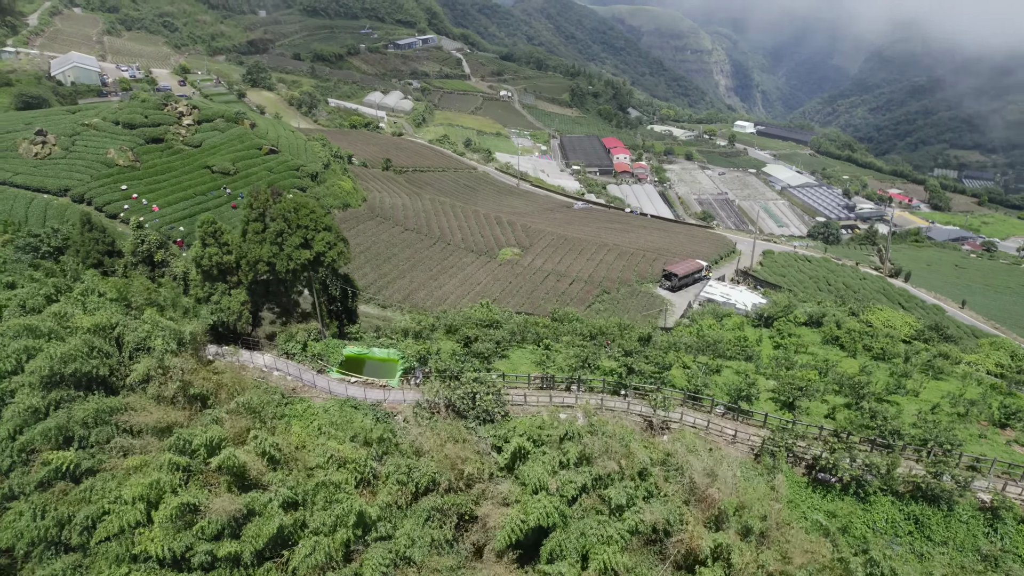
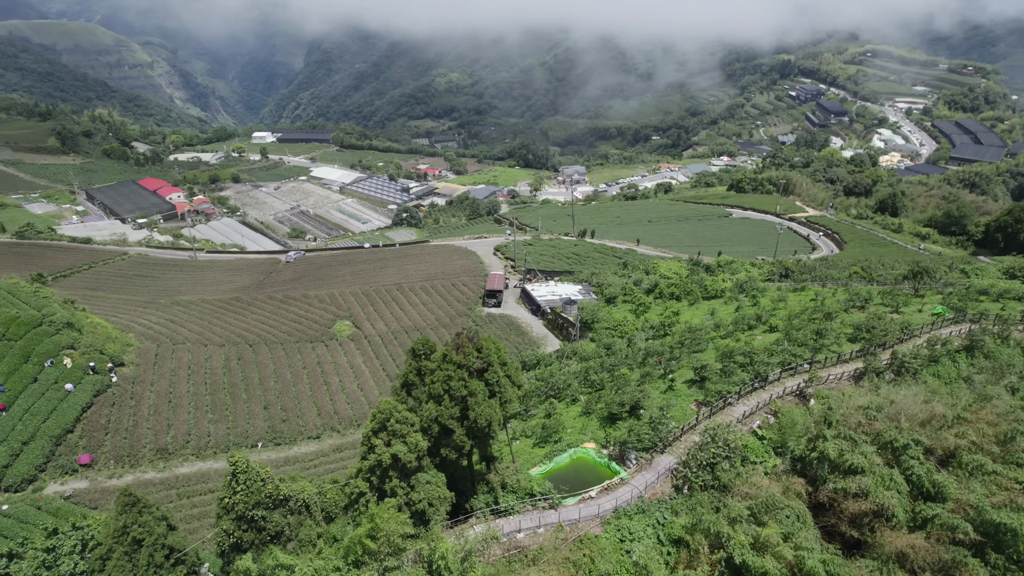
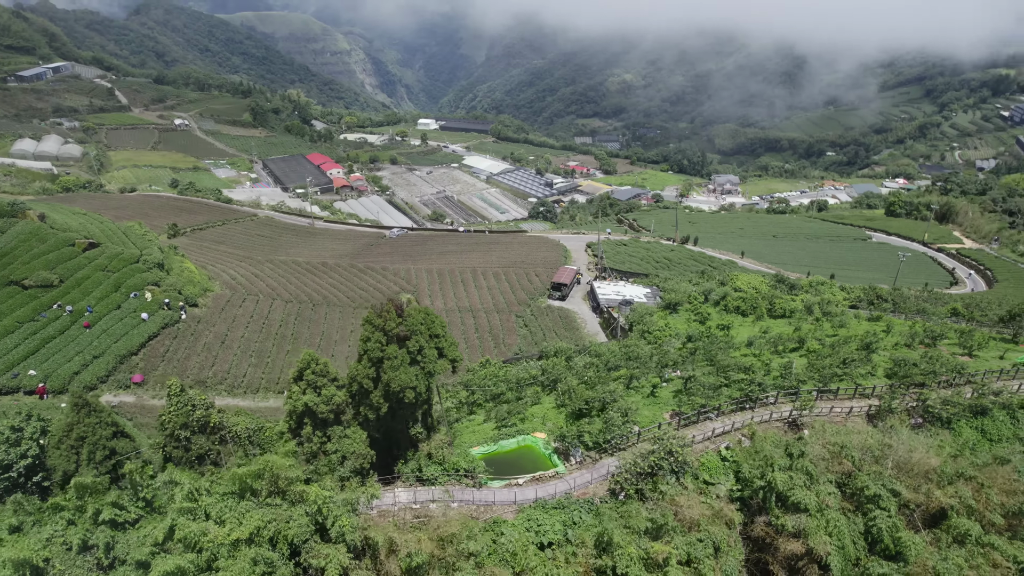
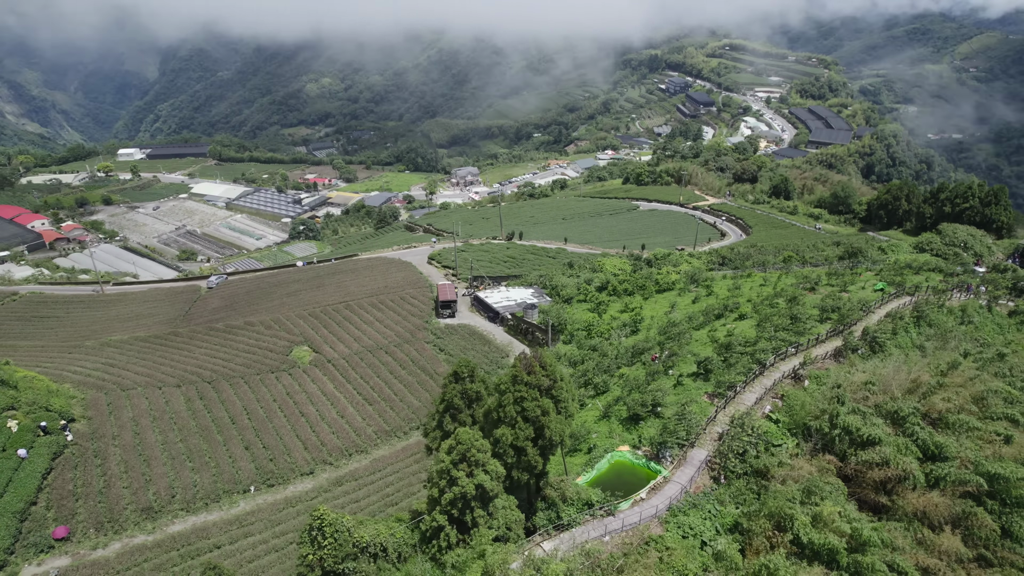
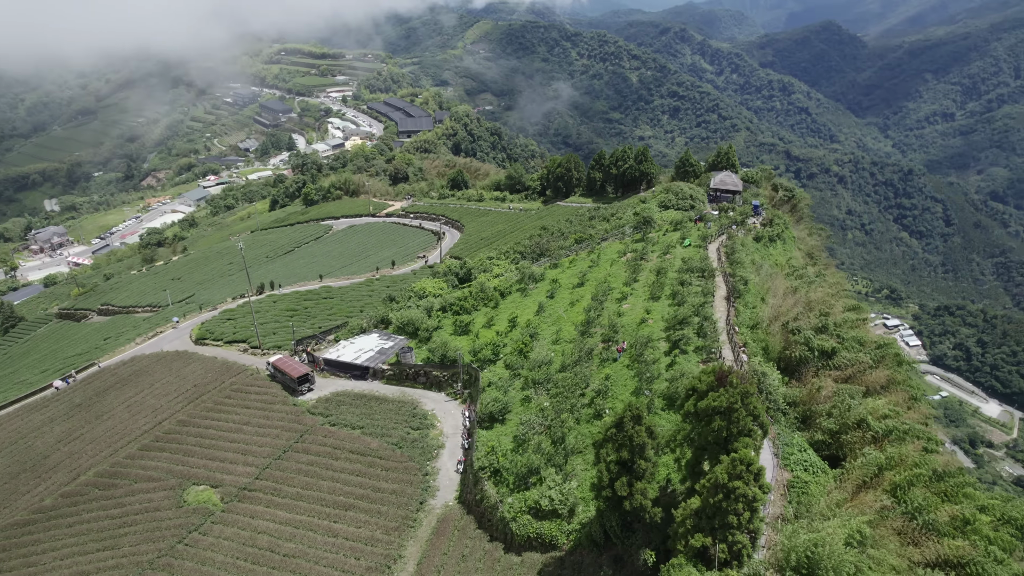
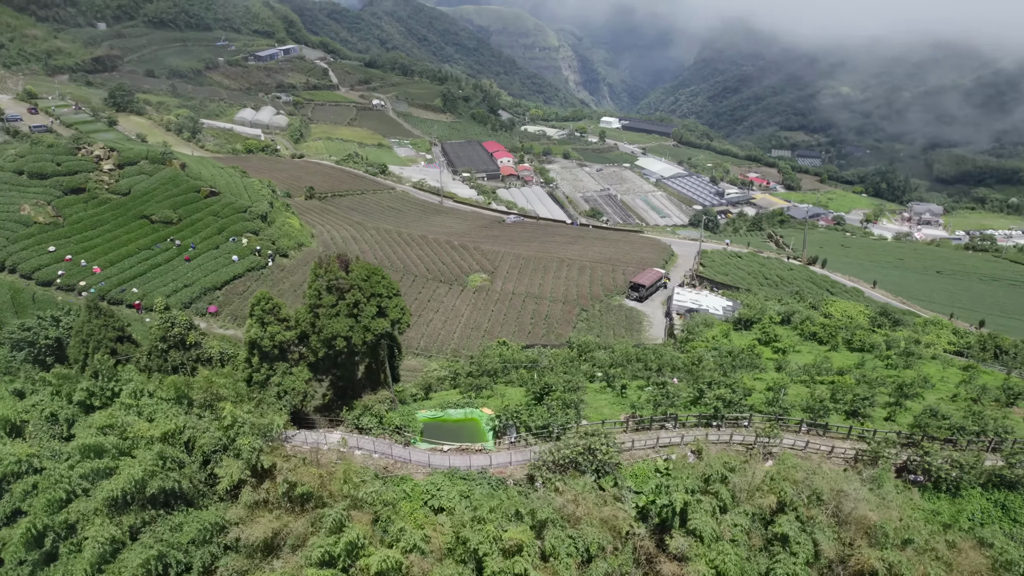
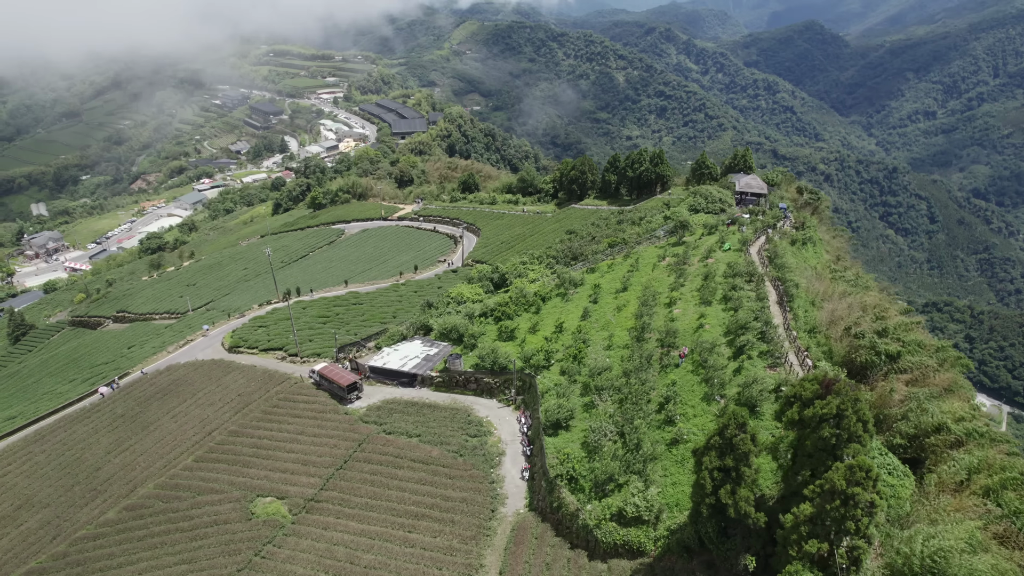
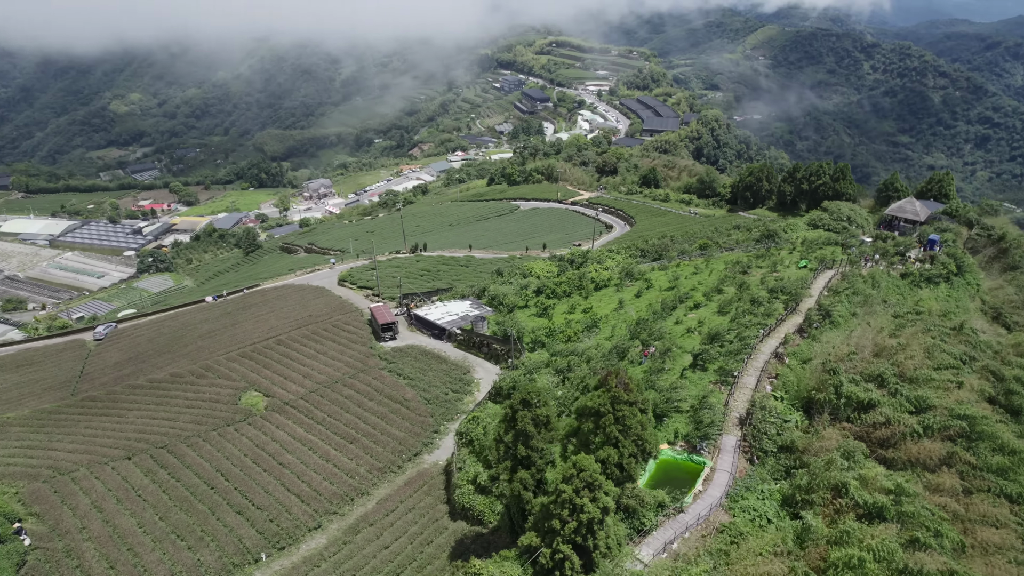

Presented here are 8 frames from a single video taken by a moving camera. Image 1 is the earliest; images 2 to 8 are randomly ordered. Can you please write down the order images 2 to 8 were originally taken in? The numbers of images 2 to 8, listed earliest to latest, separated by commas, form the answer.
6, 3, 2, 4, 8, 5, 7
